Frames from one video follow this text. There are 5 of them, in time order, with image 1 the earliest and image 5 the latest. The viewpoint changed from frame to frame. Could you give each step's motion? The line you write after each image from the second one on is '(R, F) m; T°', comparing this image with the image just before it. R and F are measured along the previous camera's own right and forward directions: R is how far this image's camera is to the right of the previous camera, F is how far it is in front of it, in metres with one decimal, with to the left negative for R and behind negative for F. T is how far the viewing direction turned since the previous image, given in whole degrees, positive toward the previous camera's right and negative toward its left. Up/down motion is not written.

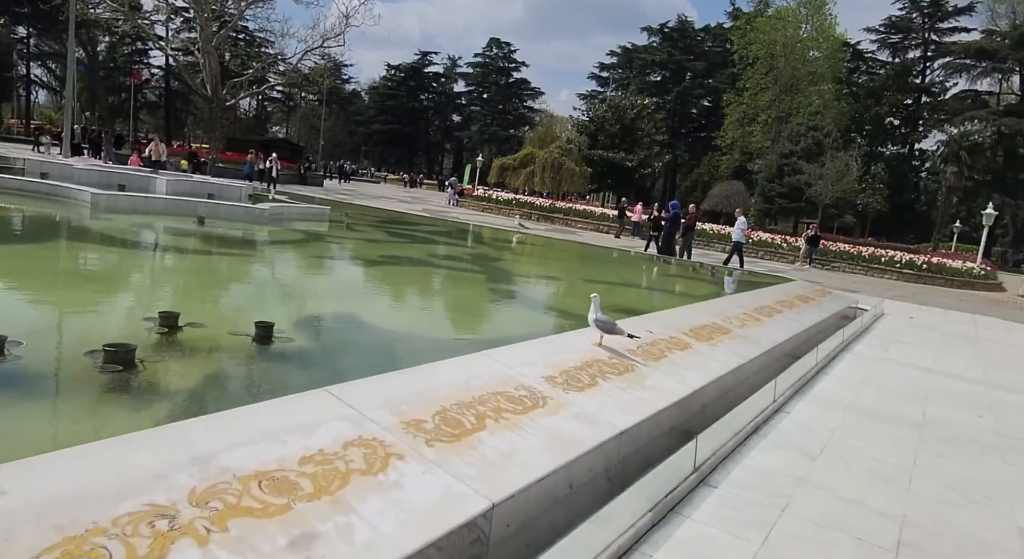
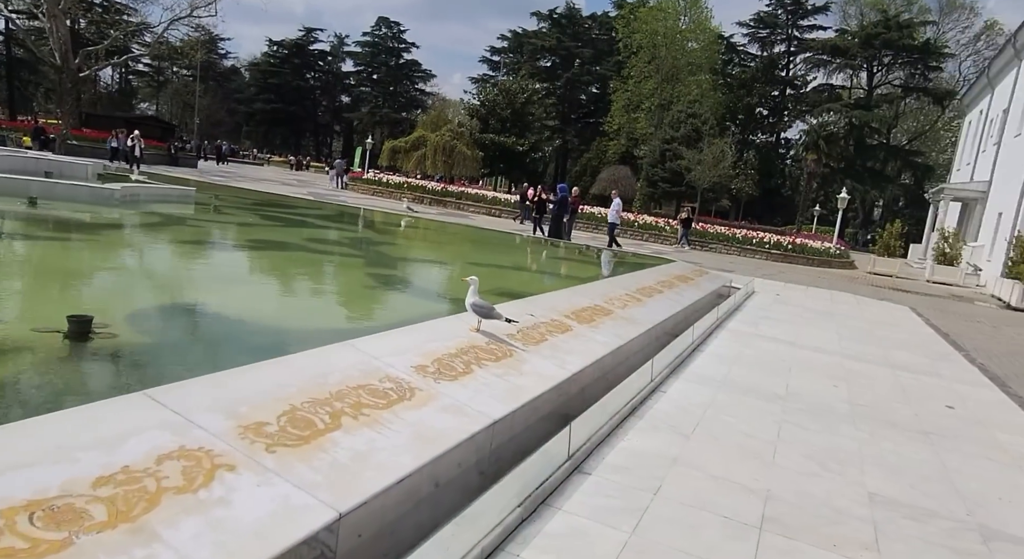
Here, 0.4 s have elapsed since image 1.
(+0.2, +0.2) m; +9°
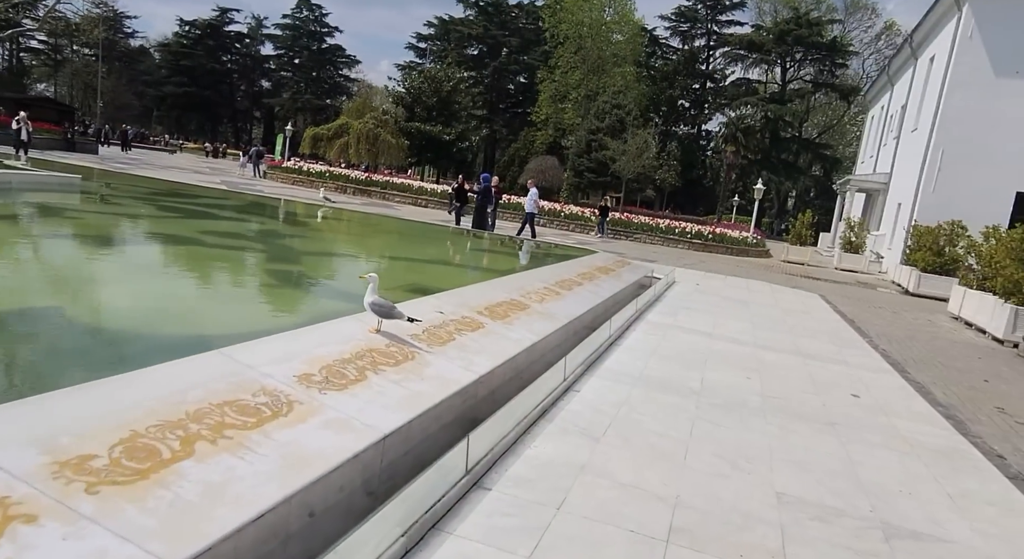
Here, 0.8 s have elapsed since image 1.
(+0.2, +0.3) m; +6°
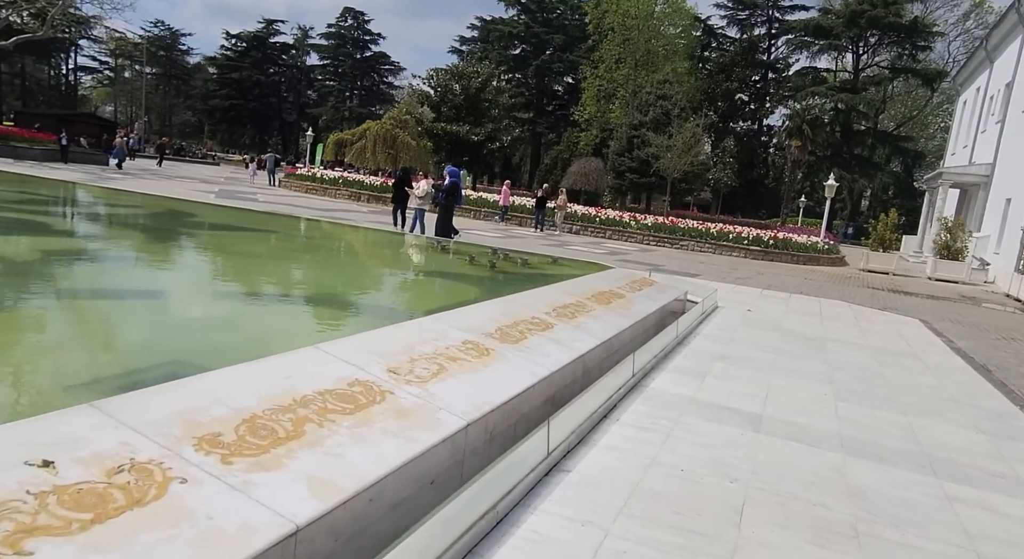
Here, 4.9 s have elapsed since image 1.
(+1.0, +2.9) m; -5°
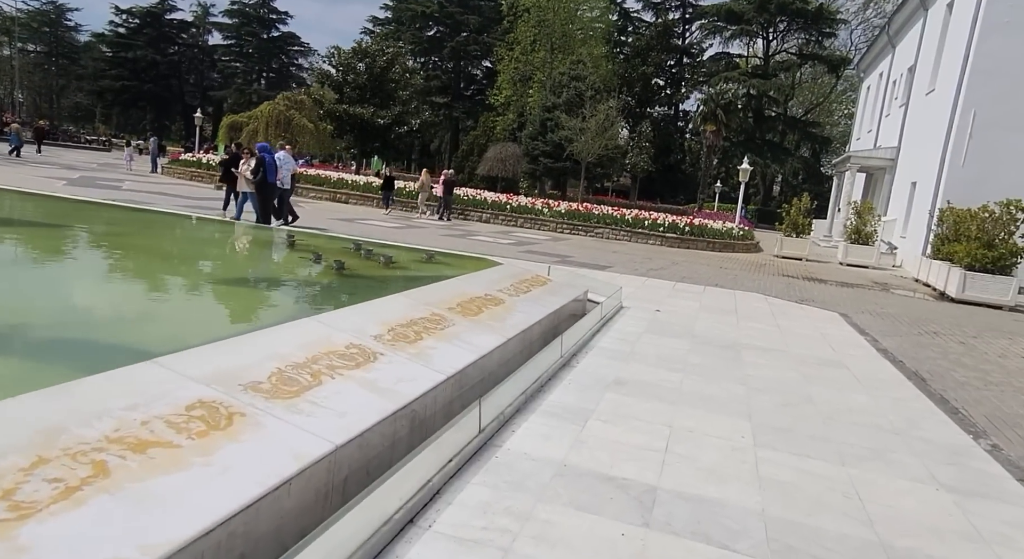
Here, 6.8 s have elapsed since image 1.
(+0.7, +1.4) m; +7°
